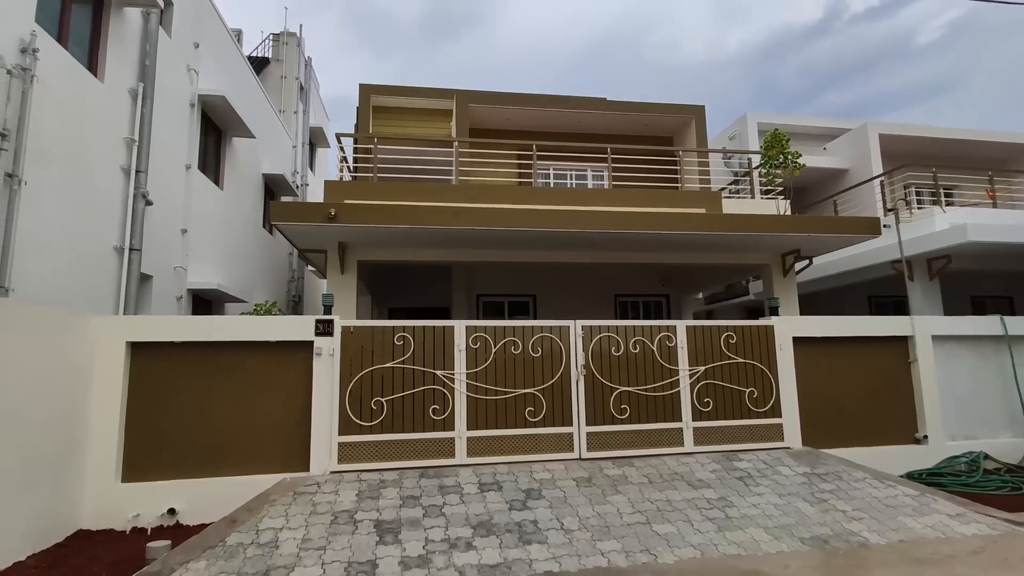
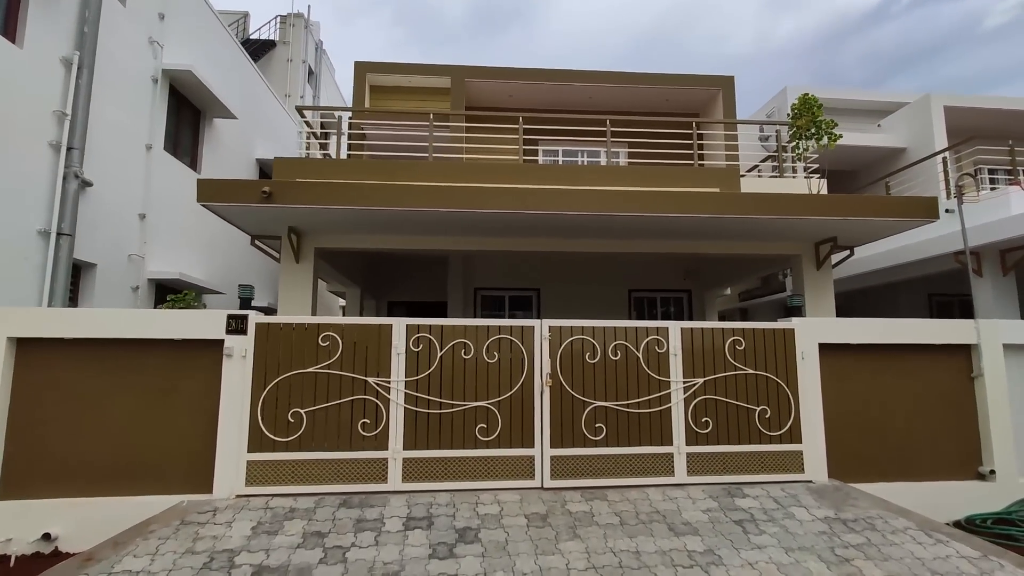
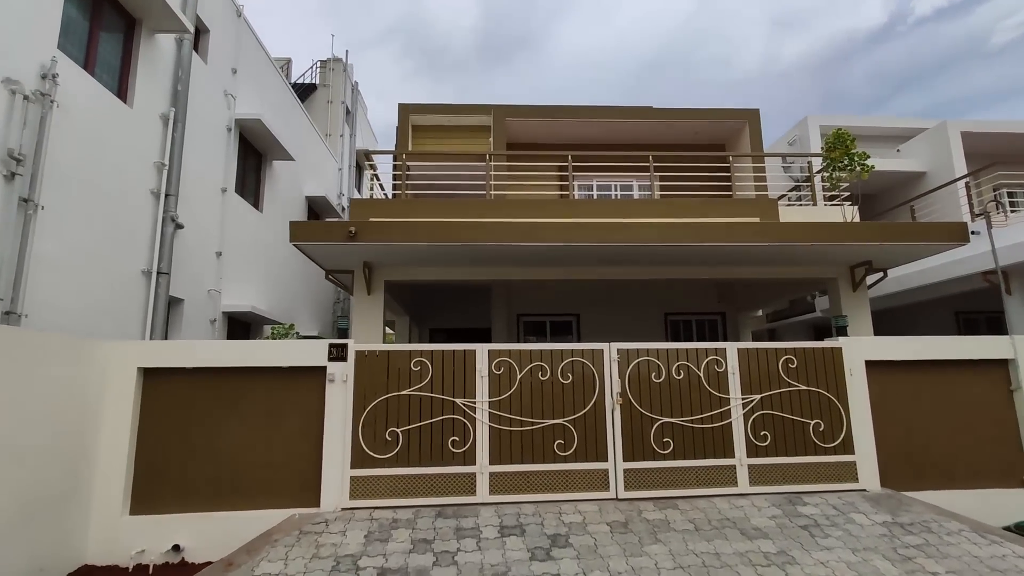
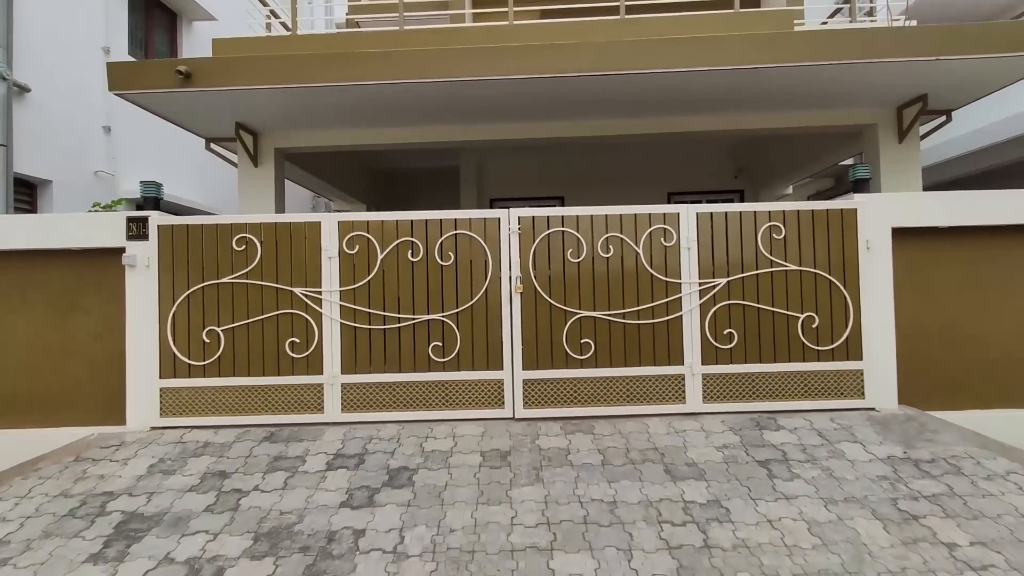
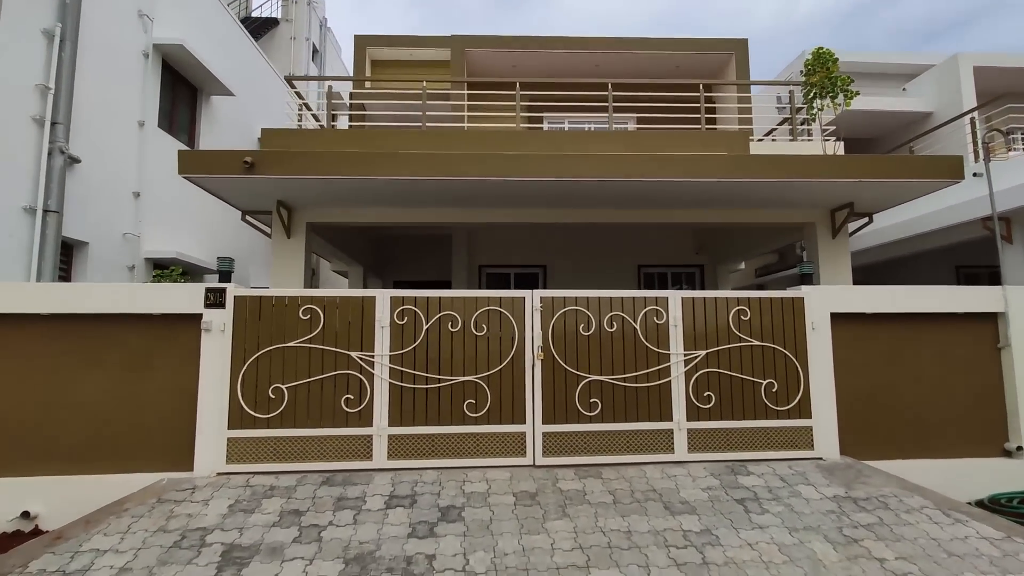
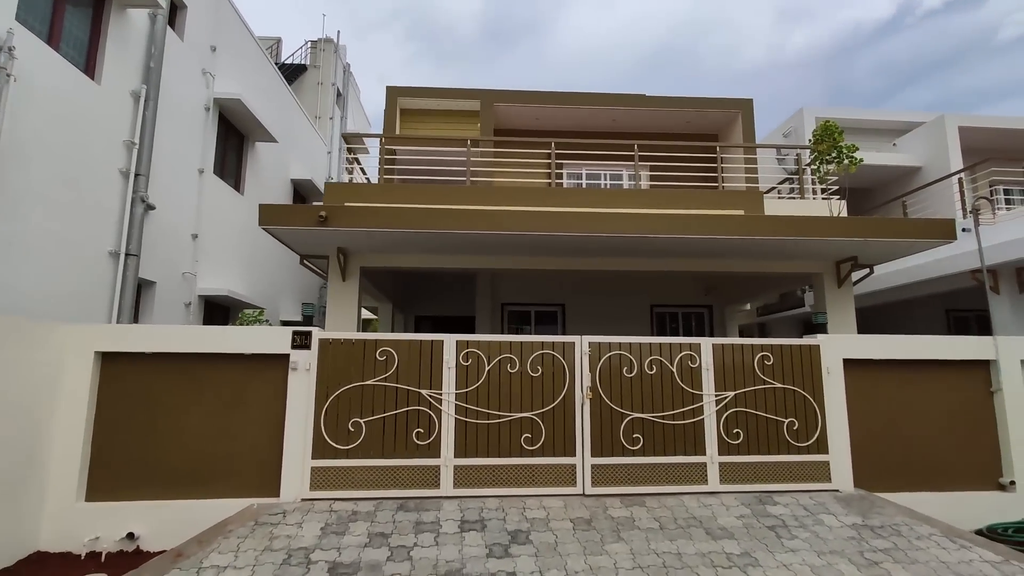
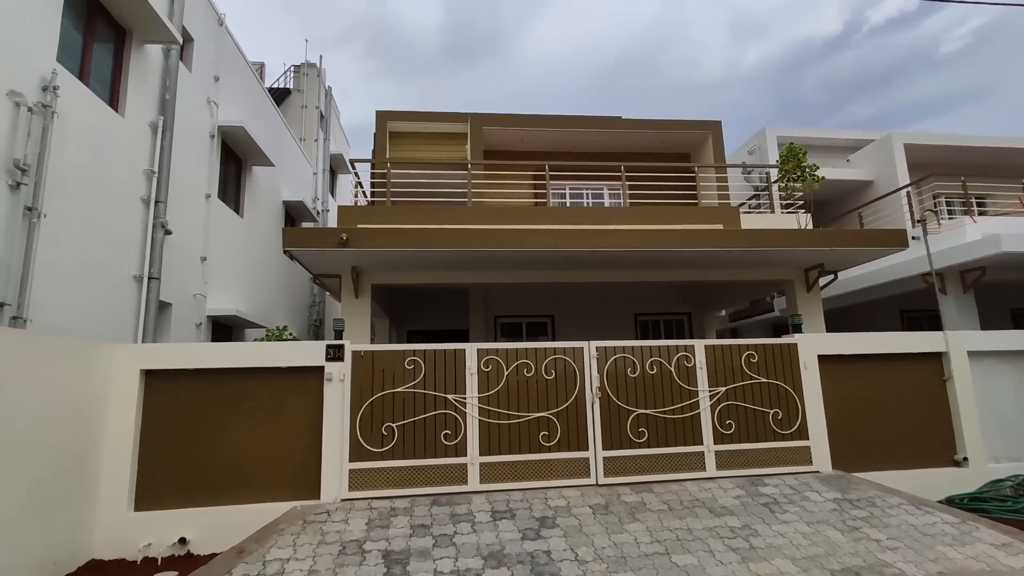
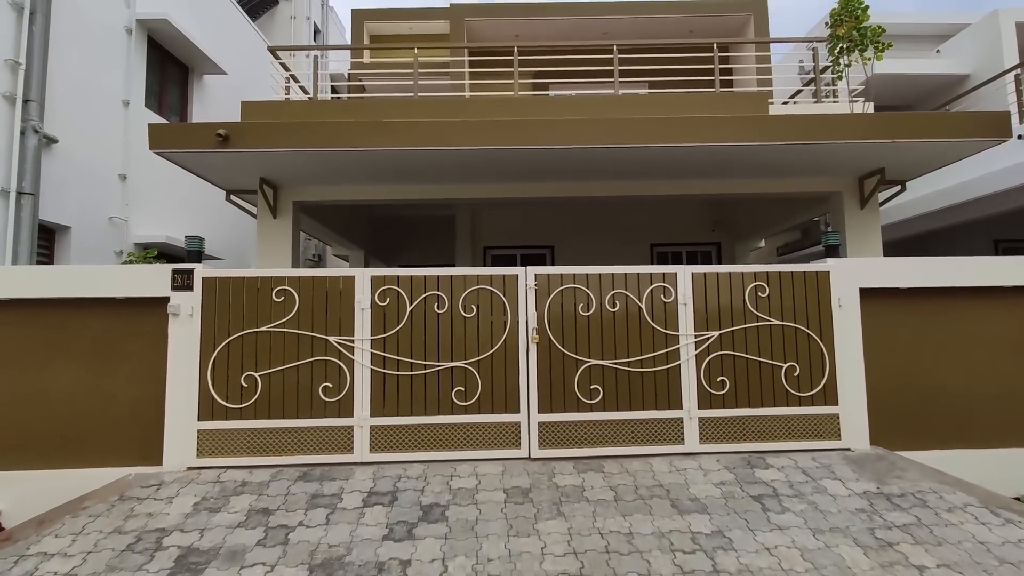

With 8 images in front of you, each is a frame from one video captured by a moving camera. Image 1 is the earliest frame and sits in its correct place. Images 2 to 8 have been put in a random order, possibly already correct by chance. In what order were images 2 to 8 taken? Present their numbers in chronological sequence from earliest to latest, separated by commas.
7, 3, 6, 2, 5, 8, 4
